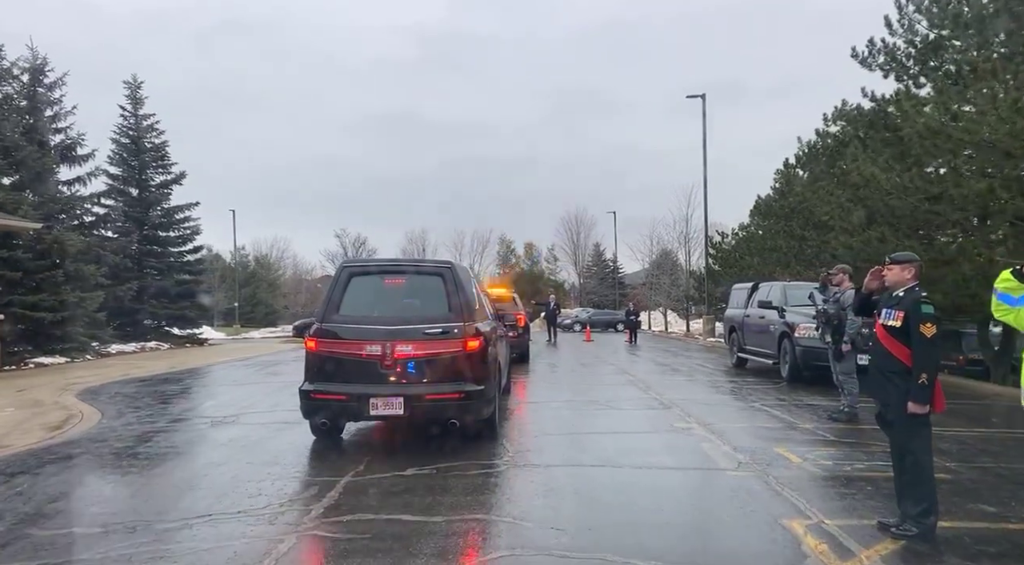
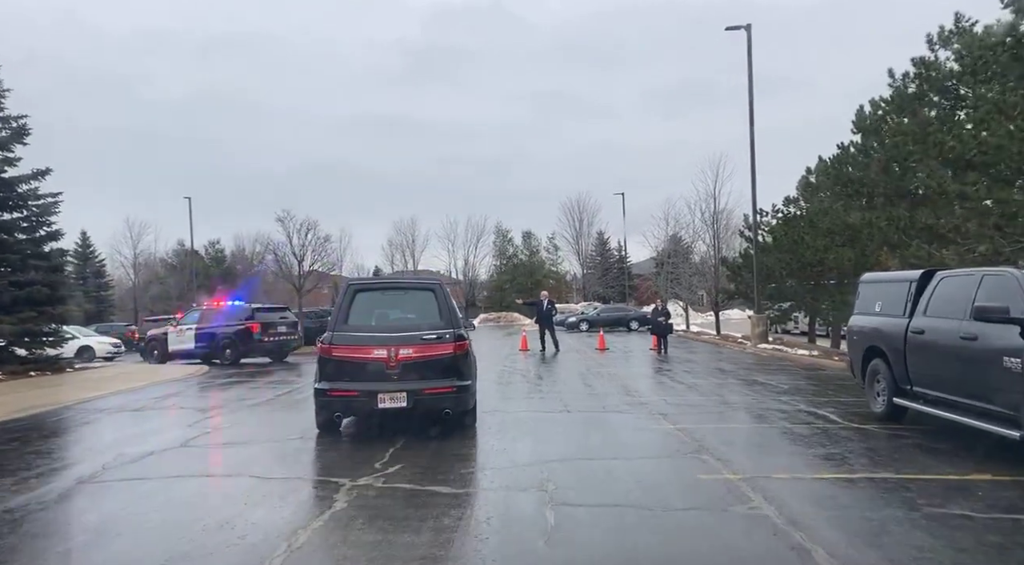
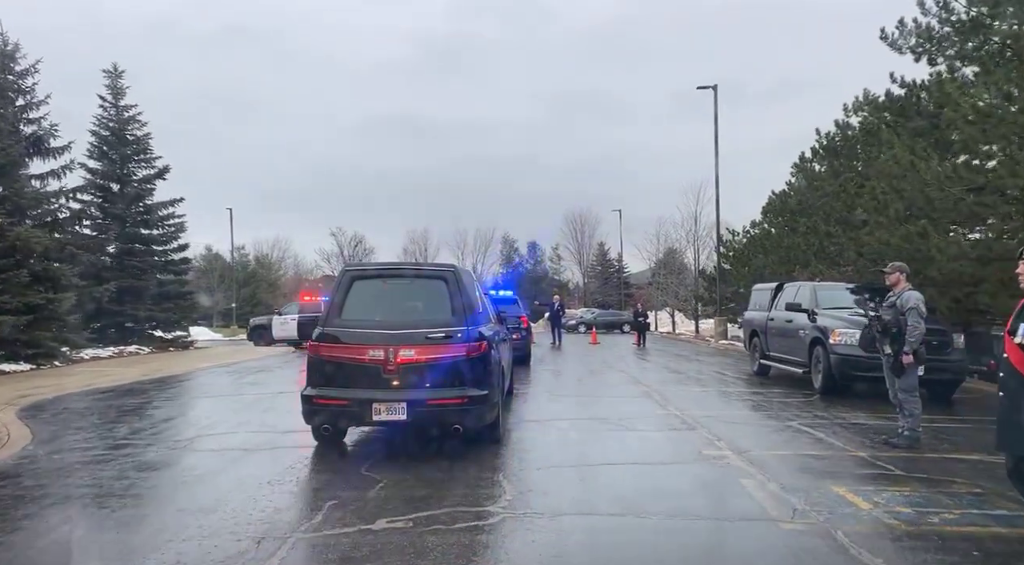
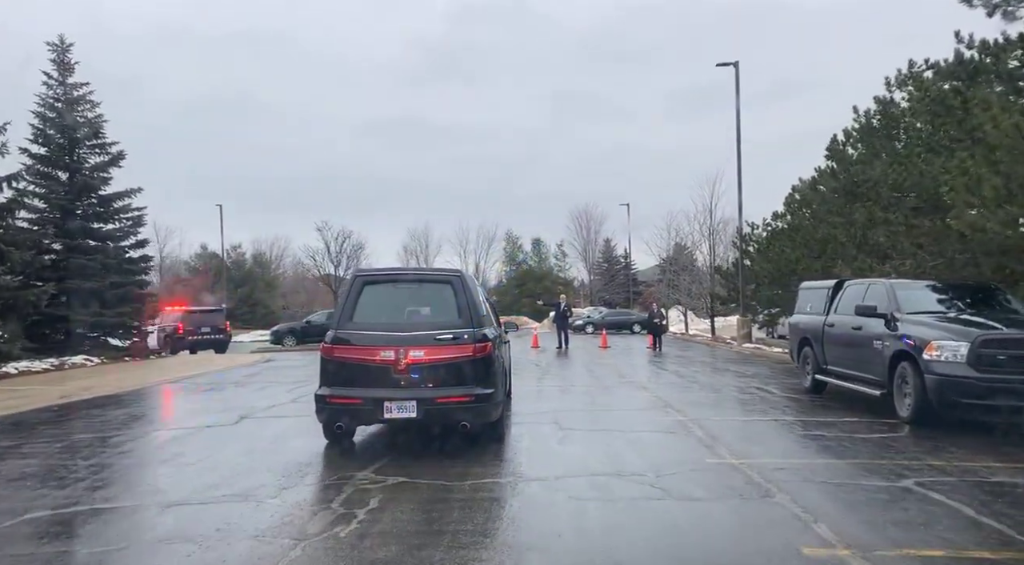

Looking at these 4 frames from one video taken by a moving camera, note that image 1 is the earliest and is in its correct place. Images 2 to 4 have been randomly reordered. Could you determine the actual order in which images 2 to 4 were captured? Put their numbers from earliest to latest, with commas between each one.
3, 4, 2
